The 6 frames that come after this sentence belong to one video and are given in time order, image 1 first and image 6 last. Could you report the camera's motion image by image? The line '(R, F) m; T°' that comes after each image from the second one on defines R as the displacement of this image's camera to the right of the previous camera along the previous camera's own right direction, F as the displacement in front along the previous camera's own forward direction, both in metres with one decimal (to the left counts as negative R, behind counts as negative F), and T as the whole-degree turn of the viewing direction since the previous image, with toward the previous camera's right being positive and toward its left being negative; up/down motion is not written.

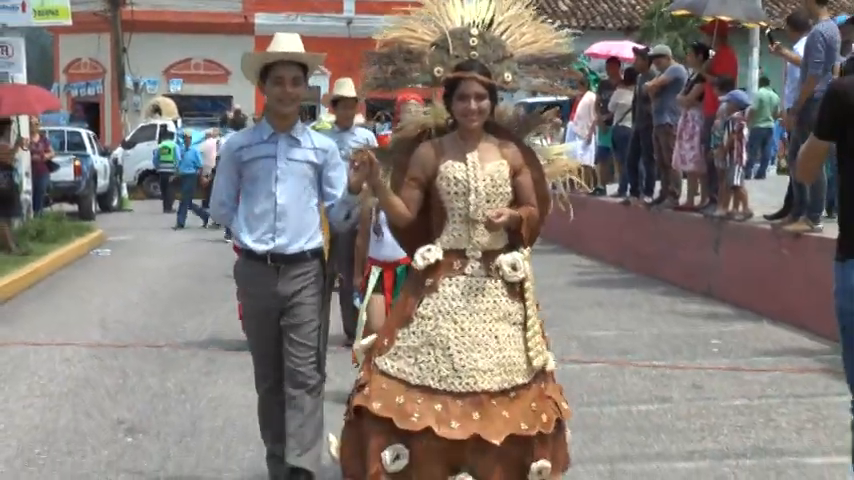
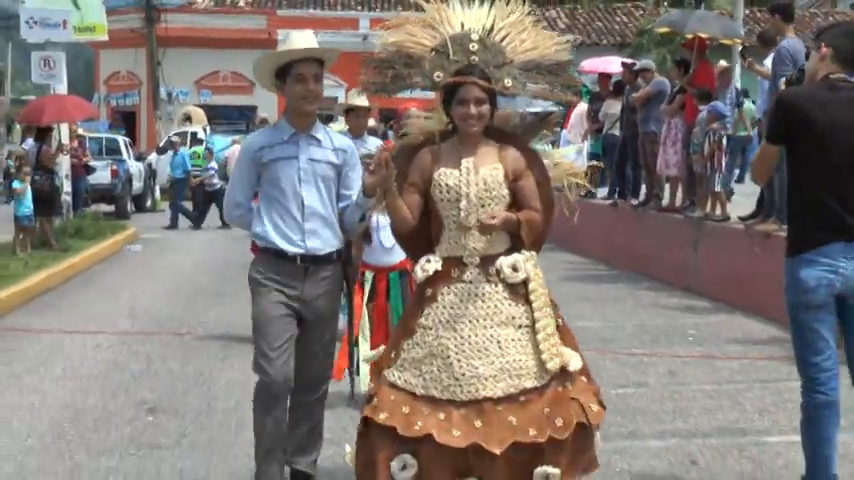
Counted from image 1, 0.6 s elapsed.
(+0.3, -0.5) m; -3°
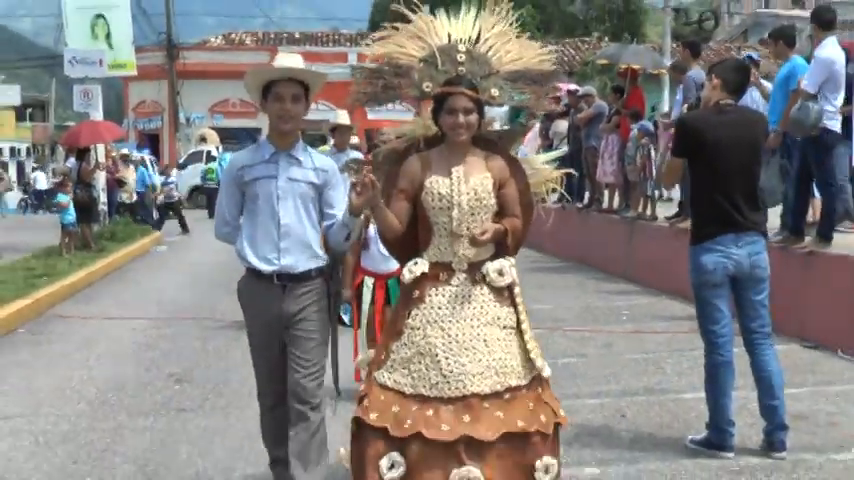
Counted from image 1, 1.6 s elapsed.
(+0.1, -1.2) m; 0°
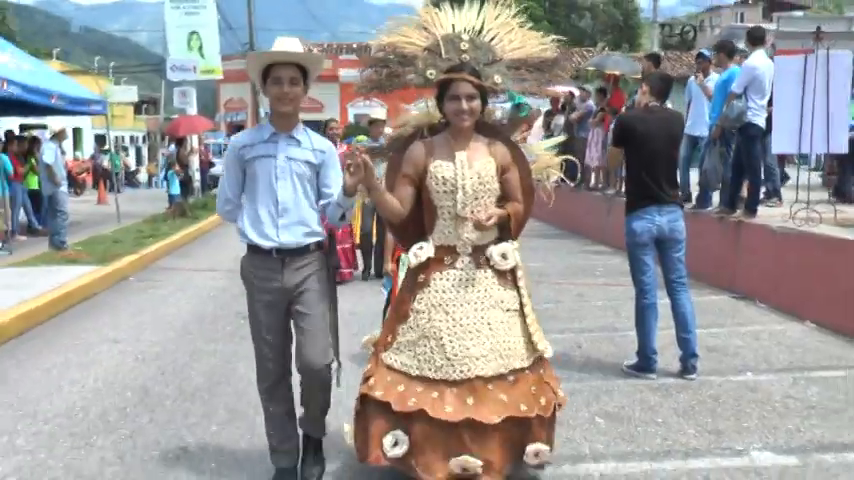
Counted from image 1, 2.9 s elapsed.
(+0.9, -1.9) m; -6°
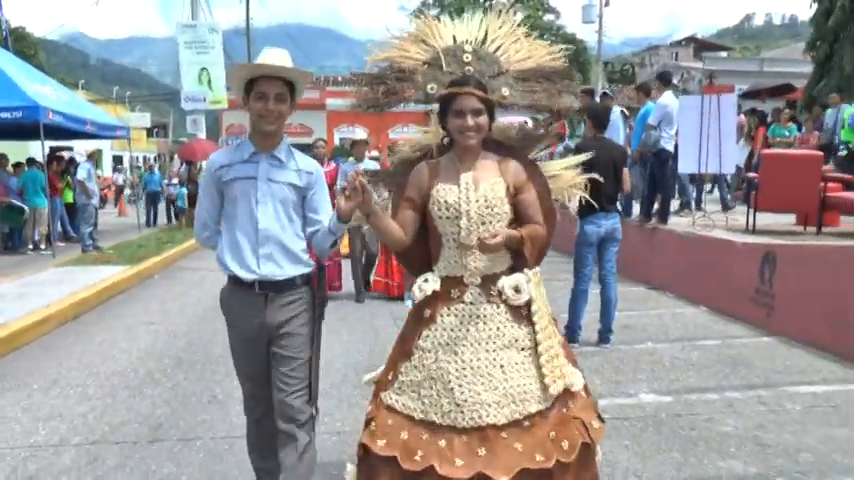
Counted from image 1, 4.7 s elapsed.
(+0.1, -1.9) m; +1°
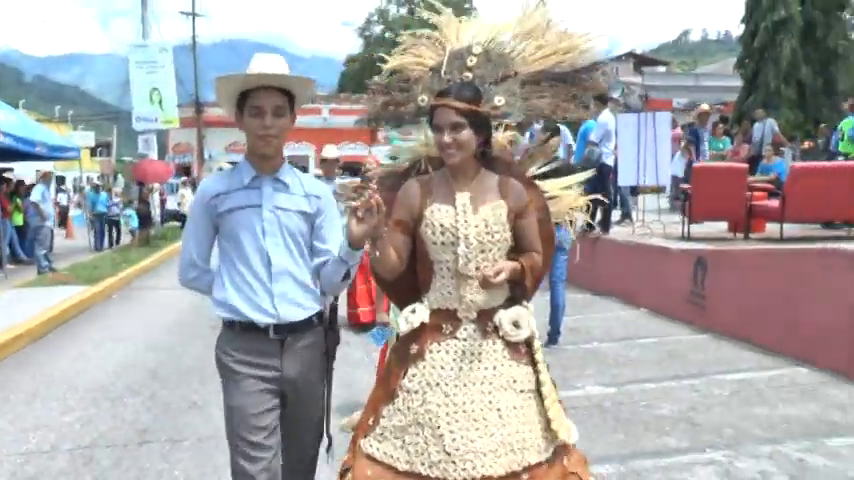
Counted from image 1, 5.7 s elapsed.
(-0.1, -0.6) m; +2°
